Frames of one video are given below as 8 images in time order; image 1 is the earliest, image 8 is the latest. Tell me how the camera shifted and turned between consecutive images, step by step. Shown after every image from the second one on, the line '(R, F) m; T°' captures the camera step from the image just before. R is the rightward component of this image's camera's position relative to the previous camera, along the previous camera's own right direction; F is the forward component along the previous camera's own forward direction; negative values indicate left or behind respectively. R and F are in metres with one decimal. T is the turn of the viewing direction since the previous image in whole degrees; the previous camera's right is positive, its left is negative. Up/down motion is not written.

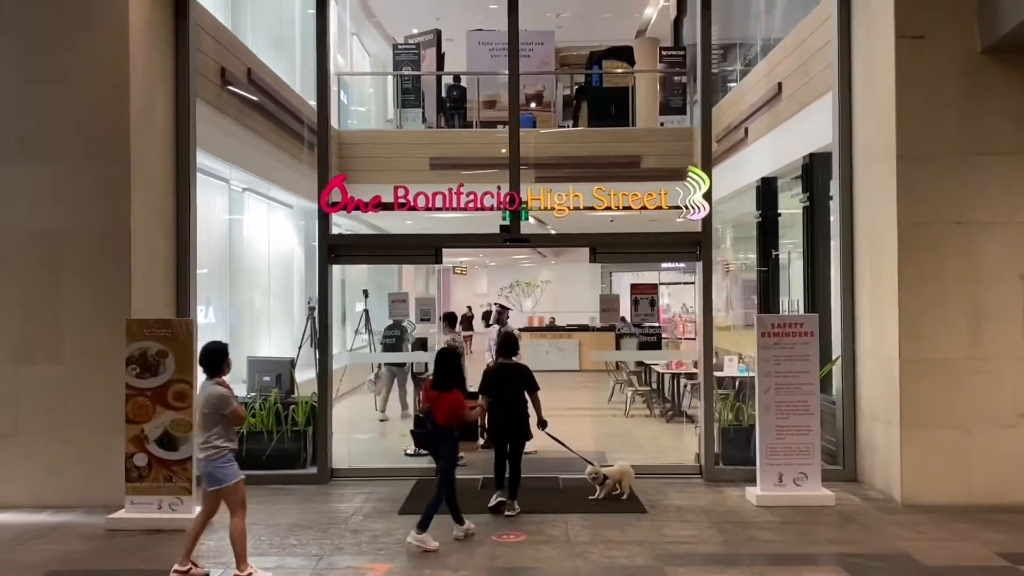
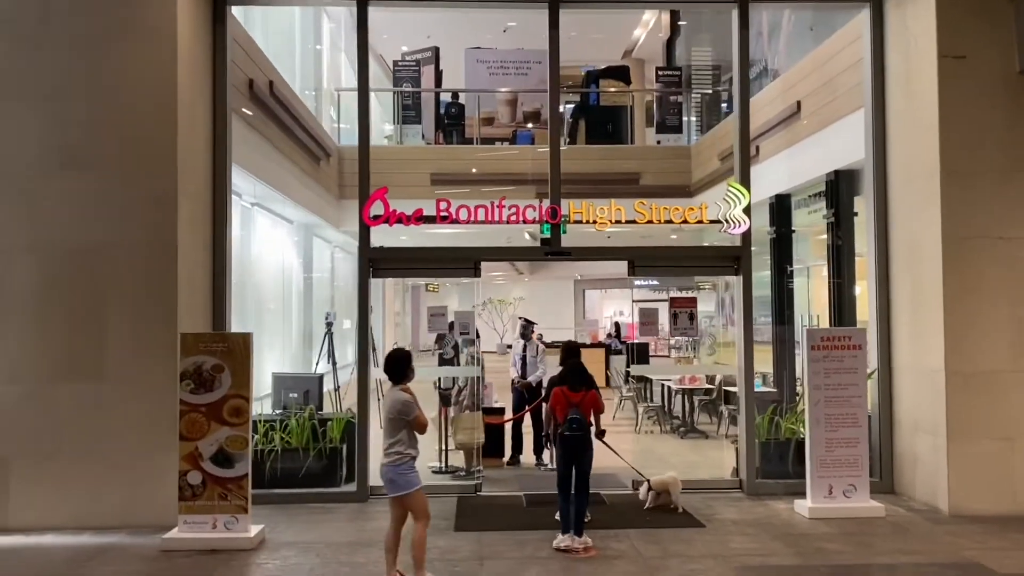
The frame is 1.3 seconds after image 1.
(-0.7, 0.0) m; +3°
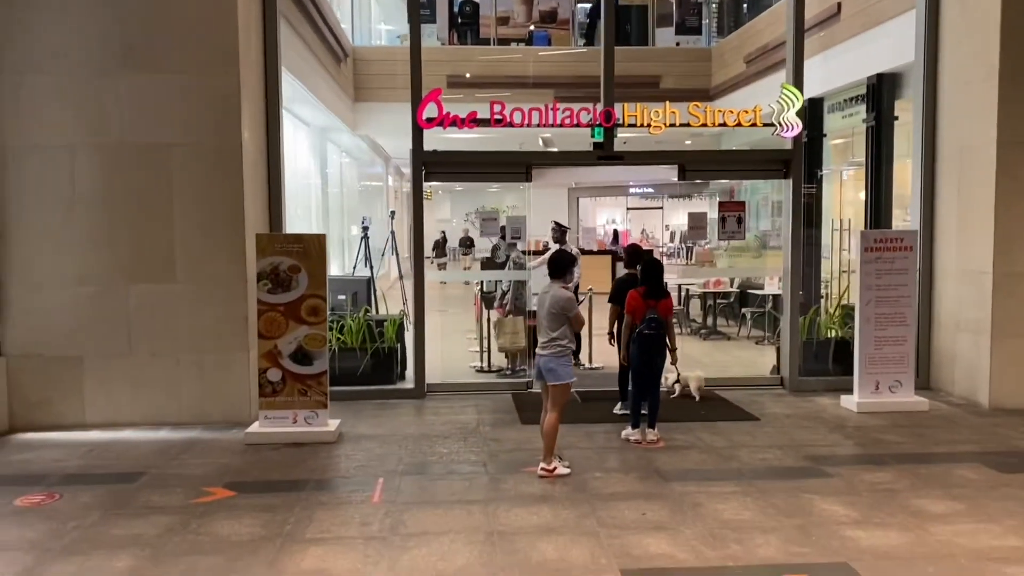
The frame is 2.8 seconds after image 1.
(-0.6, -0.1) m; +1°
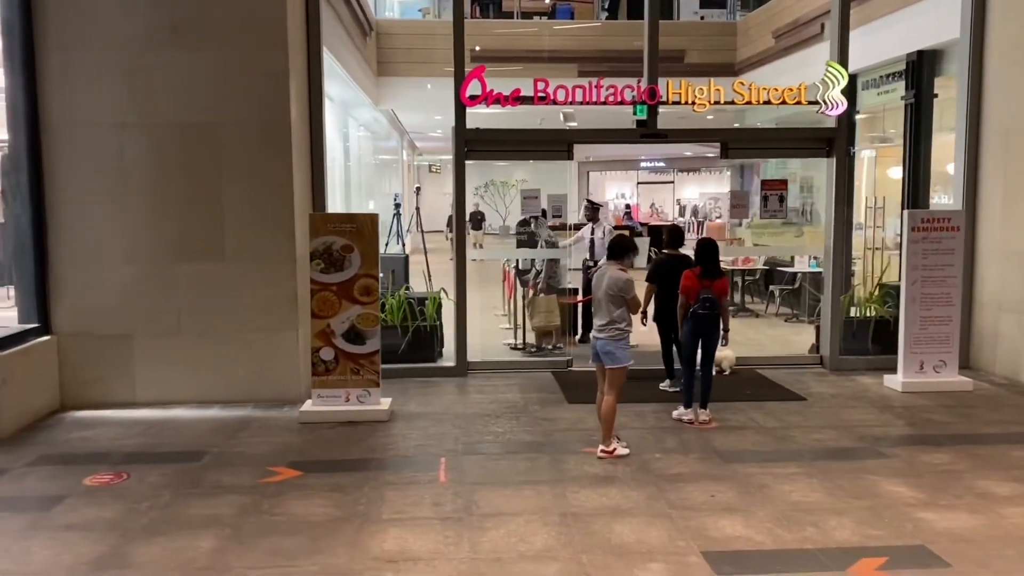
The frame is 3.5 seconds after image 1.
(-0.3, 0.0) m; 0°
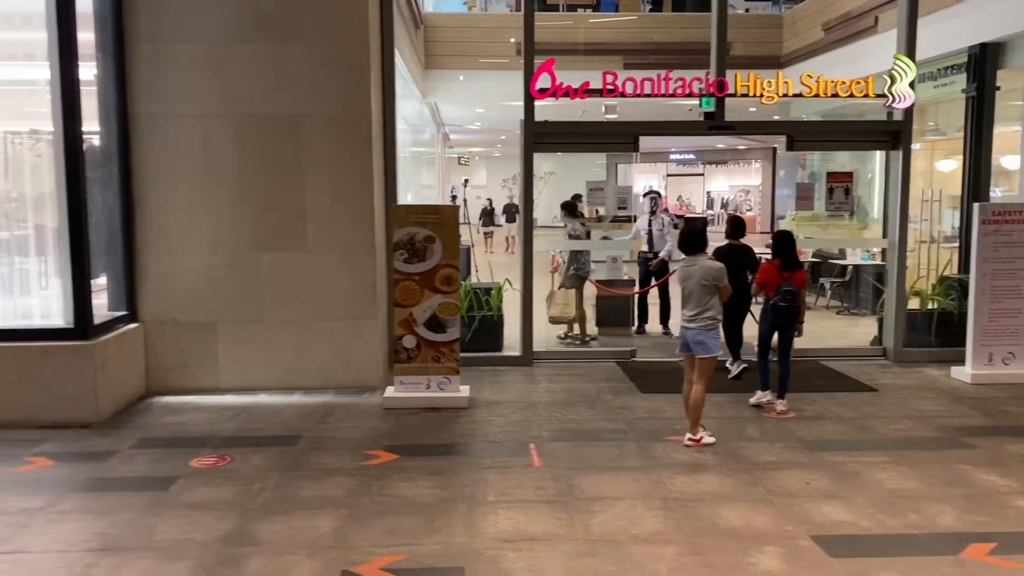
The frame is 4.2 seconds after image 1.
(-0.4, -0.1) m; -1°
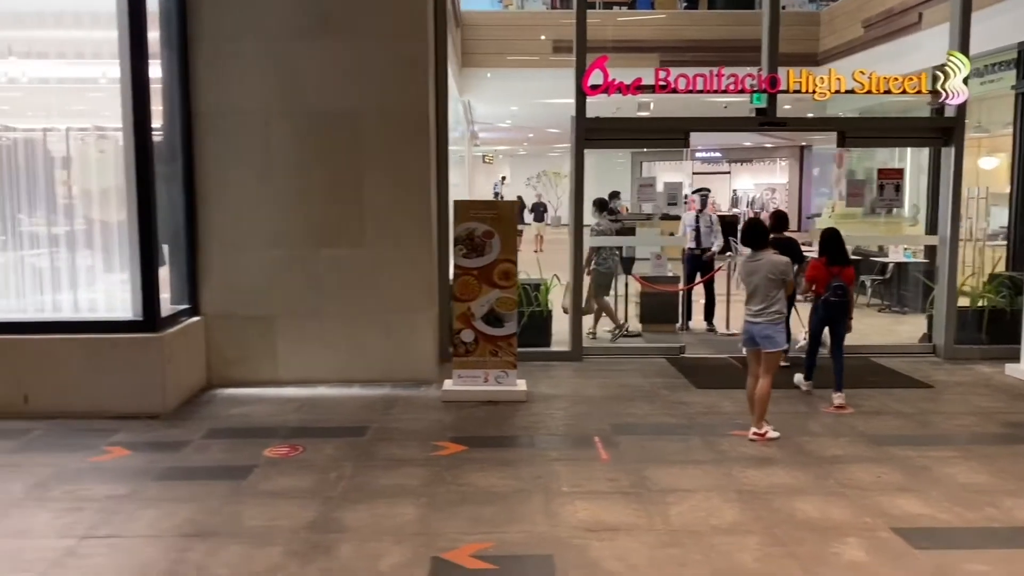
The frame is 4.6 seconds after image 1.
(-0.3, -0.1) m; -1°
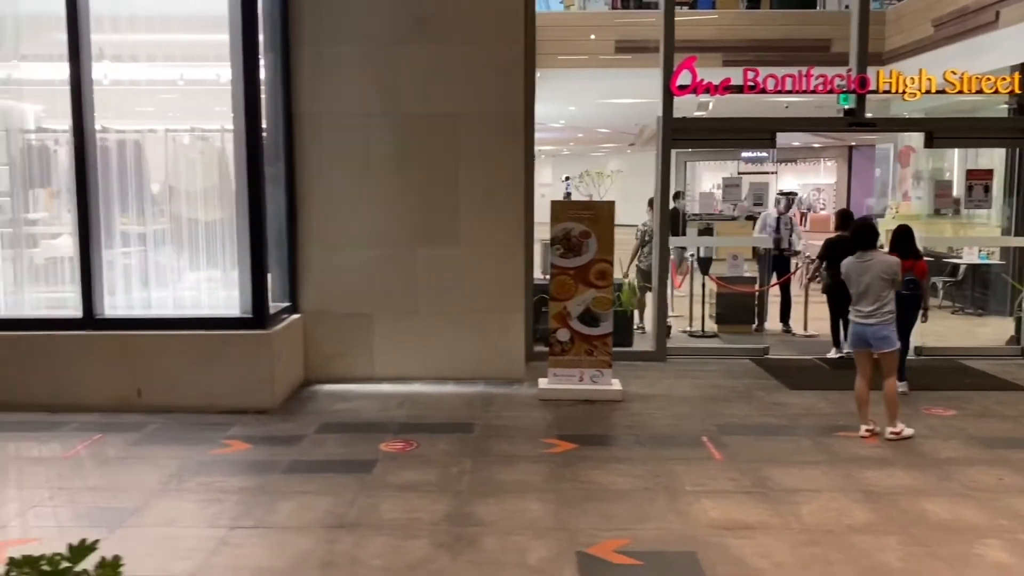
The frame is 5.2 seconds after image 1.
(-0.4, -0.1) m; -2°
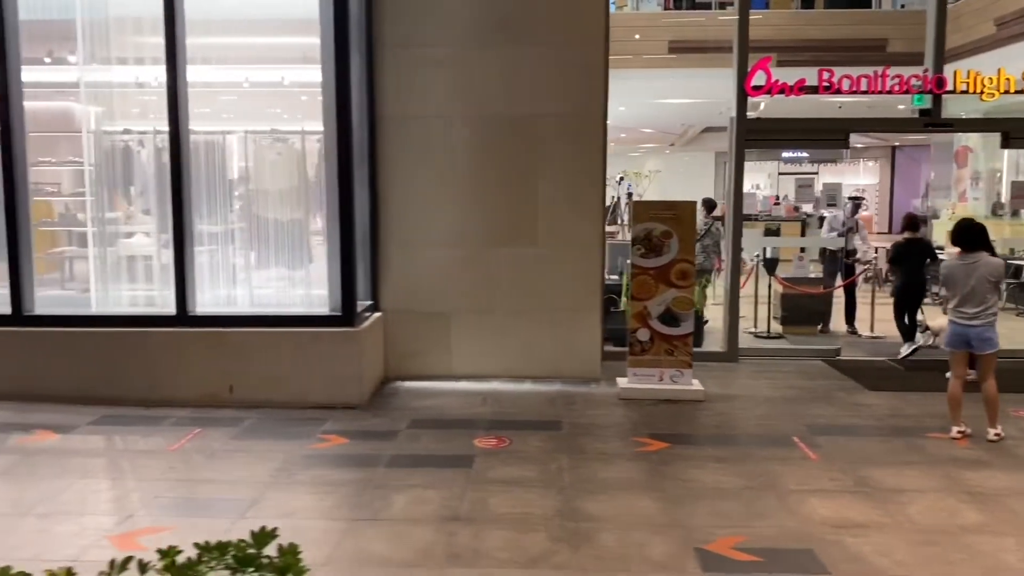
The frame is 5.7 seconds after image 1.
(-0.4, -0.1) m; -2°
